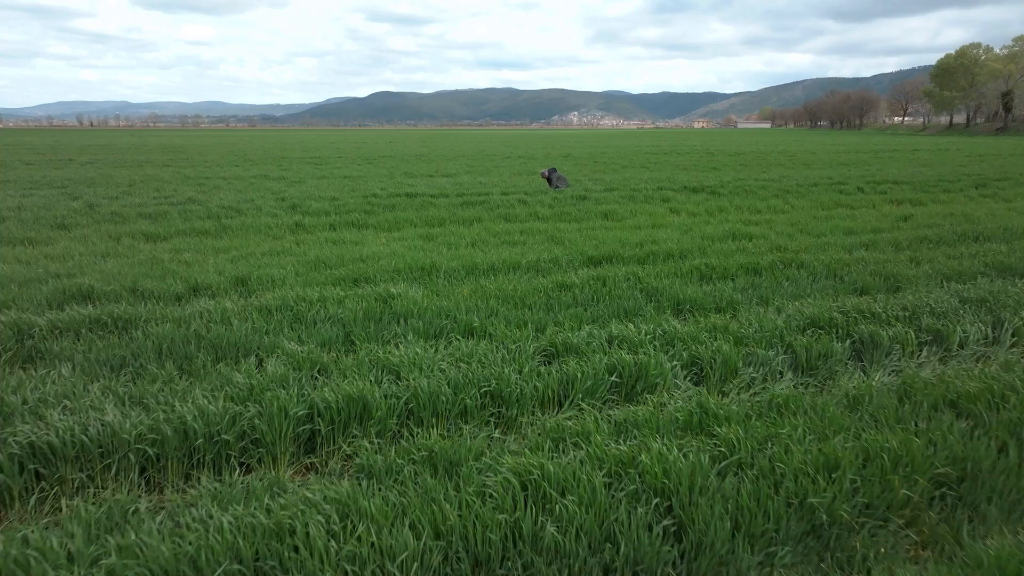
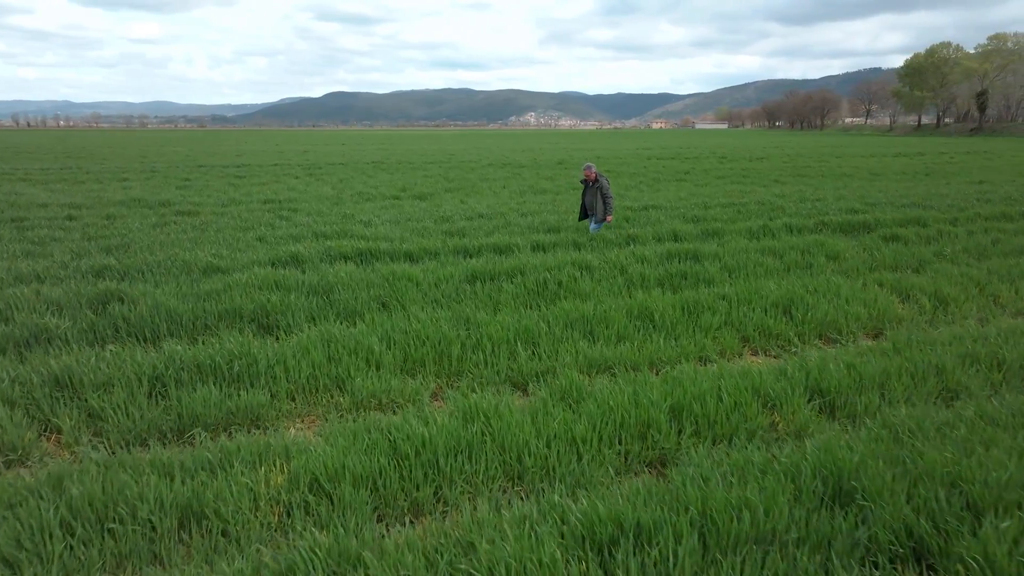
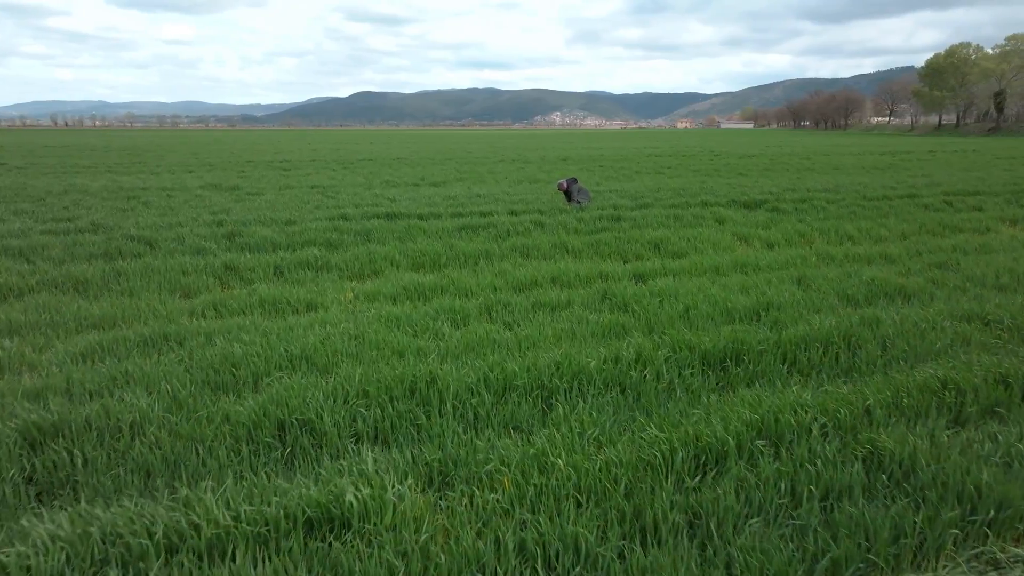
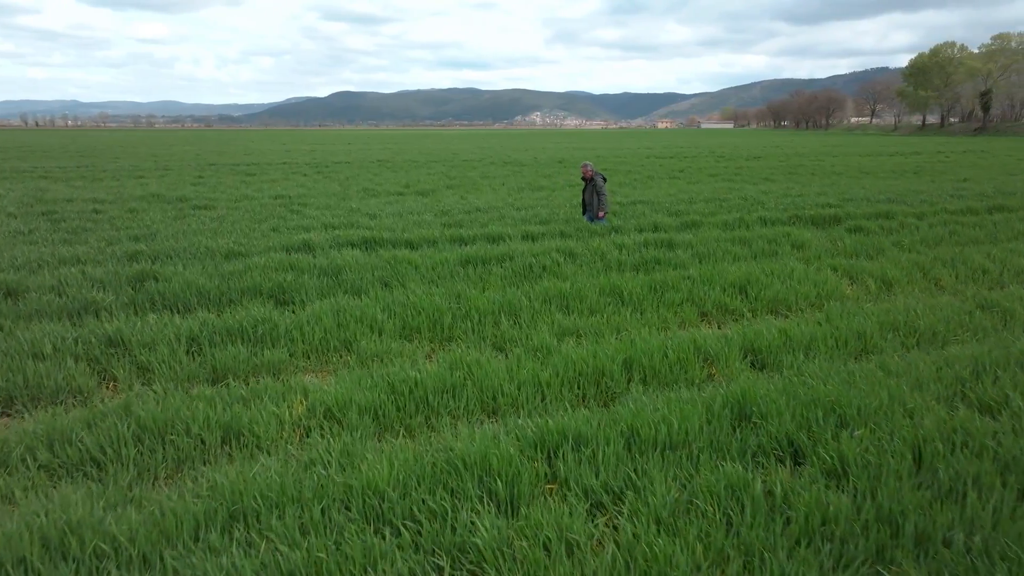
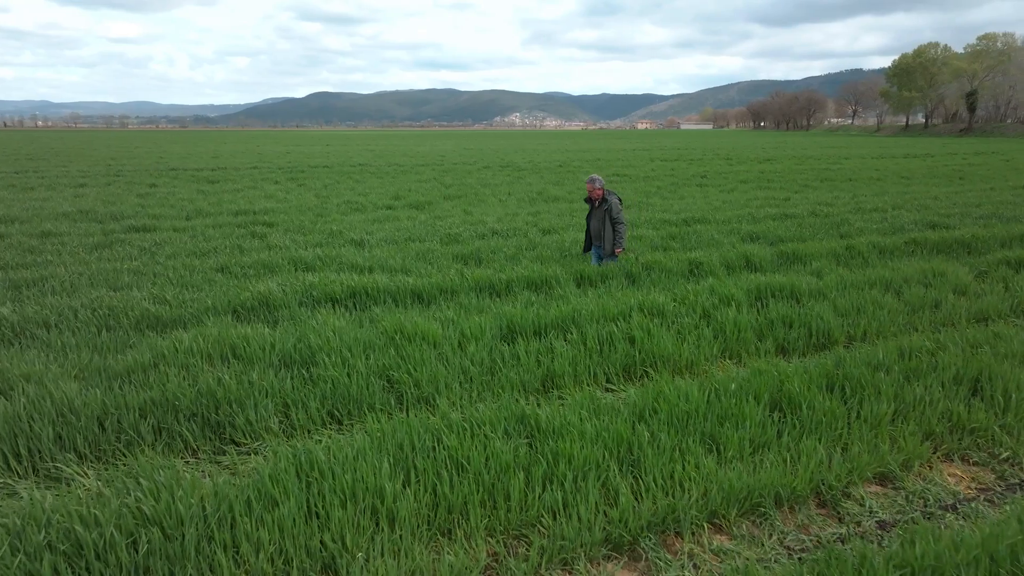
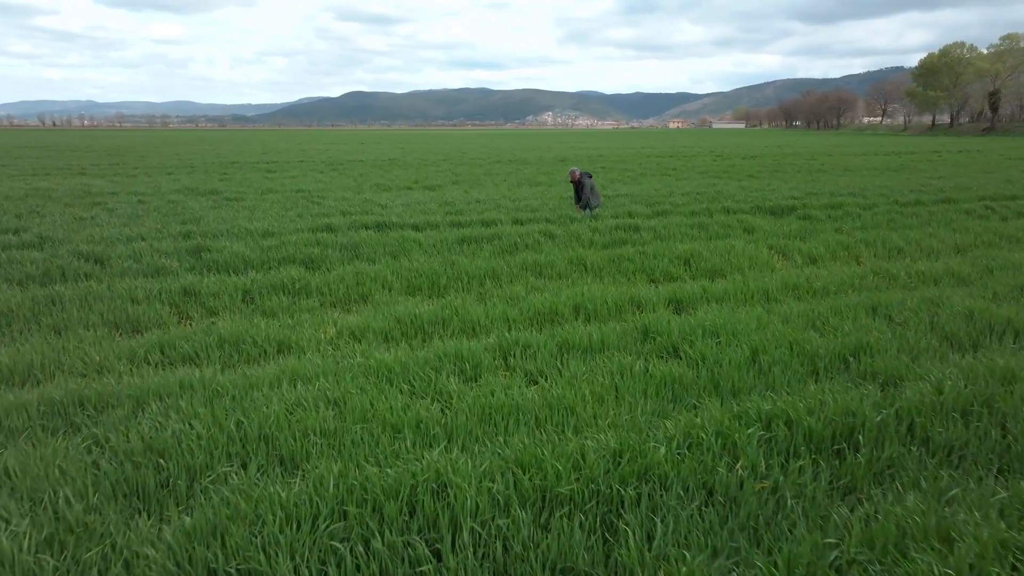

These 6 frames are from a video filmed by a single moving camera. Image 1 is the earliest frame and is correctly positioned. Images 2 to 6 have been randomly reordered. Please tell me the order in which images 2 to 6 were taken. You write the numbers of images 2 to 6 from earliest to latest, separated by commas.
3, 6, 4, 2, 5
